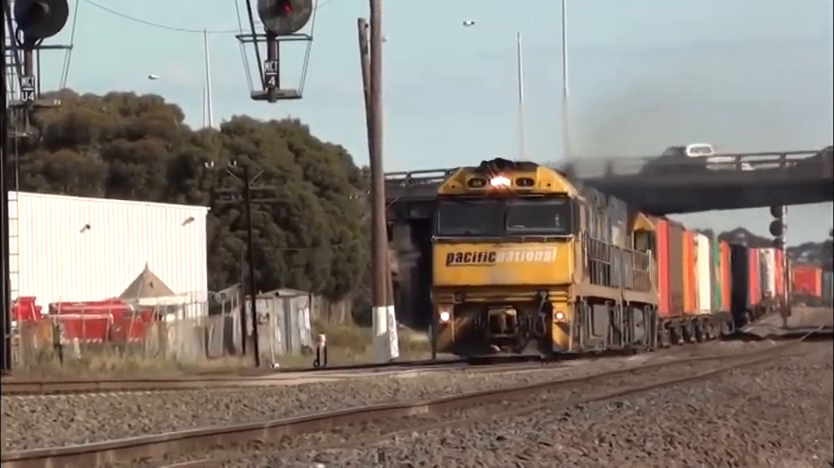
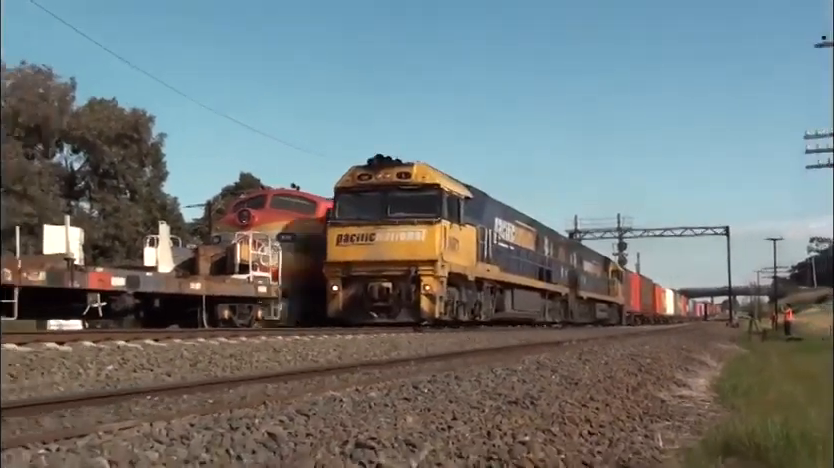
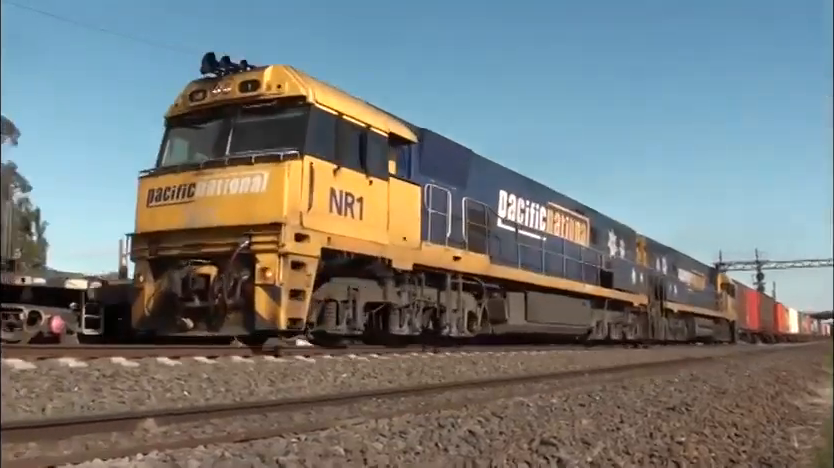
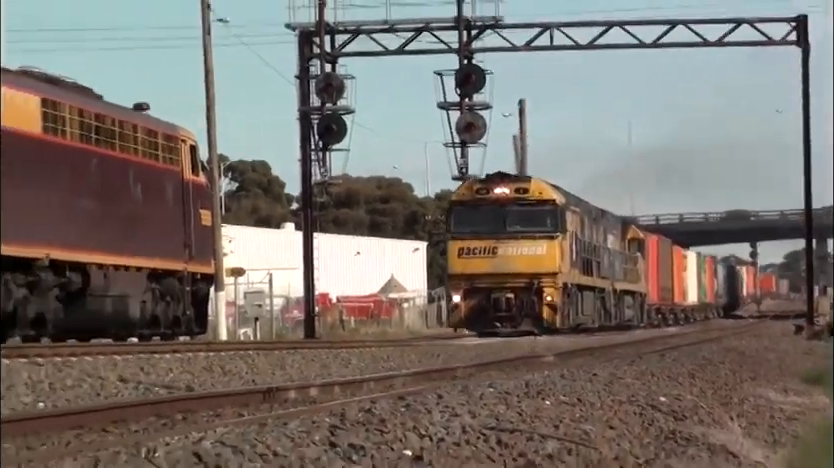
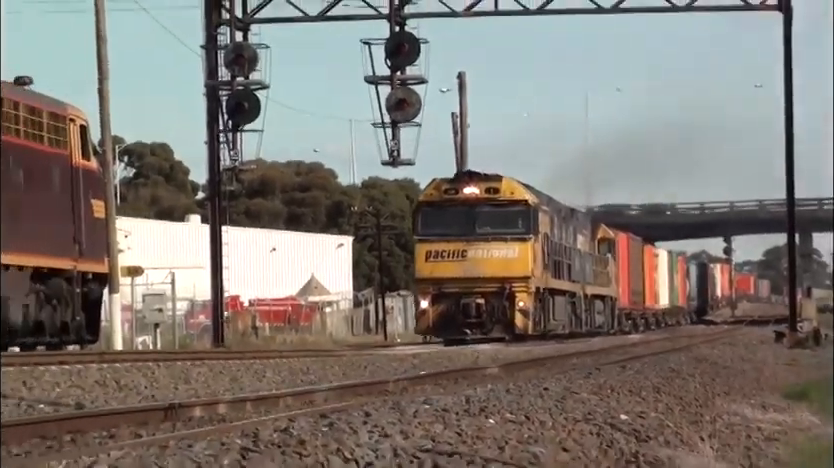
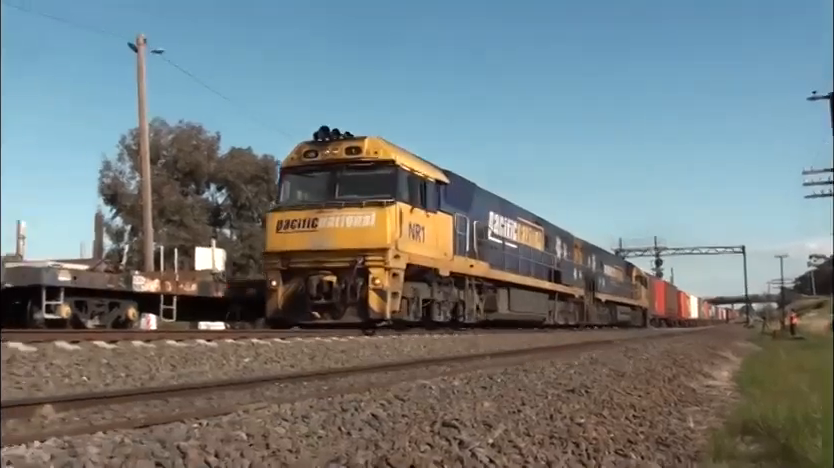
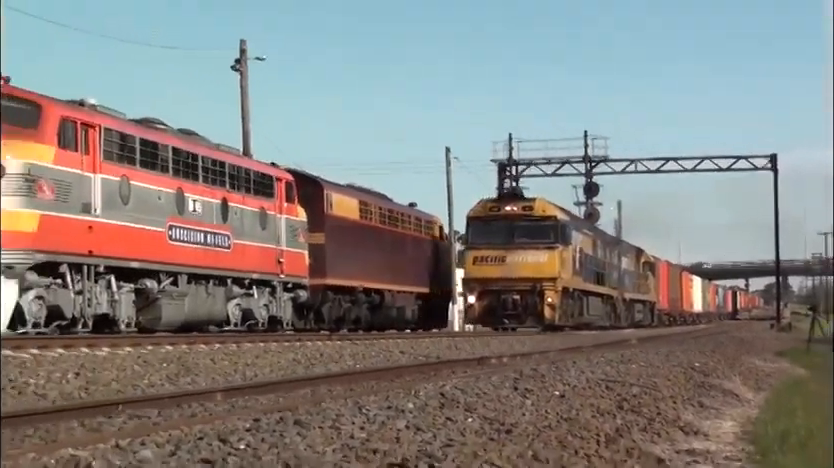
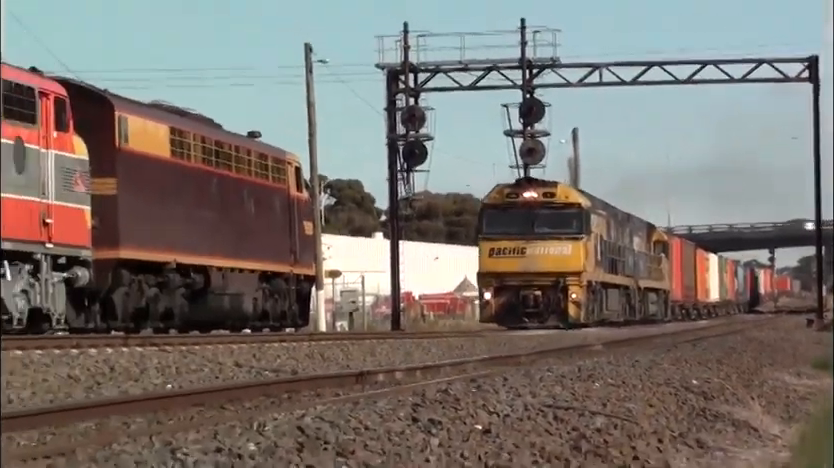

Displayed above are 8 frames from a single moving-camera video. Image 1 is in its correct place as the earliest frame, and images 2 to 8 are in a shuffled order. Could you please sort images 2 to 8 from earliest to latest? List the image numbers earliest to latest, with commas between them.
5, 4, 8, 7, 2, 6, 3
